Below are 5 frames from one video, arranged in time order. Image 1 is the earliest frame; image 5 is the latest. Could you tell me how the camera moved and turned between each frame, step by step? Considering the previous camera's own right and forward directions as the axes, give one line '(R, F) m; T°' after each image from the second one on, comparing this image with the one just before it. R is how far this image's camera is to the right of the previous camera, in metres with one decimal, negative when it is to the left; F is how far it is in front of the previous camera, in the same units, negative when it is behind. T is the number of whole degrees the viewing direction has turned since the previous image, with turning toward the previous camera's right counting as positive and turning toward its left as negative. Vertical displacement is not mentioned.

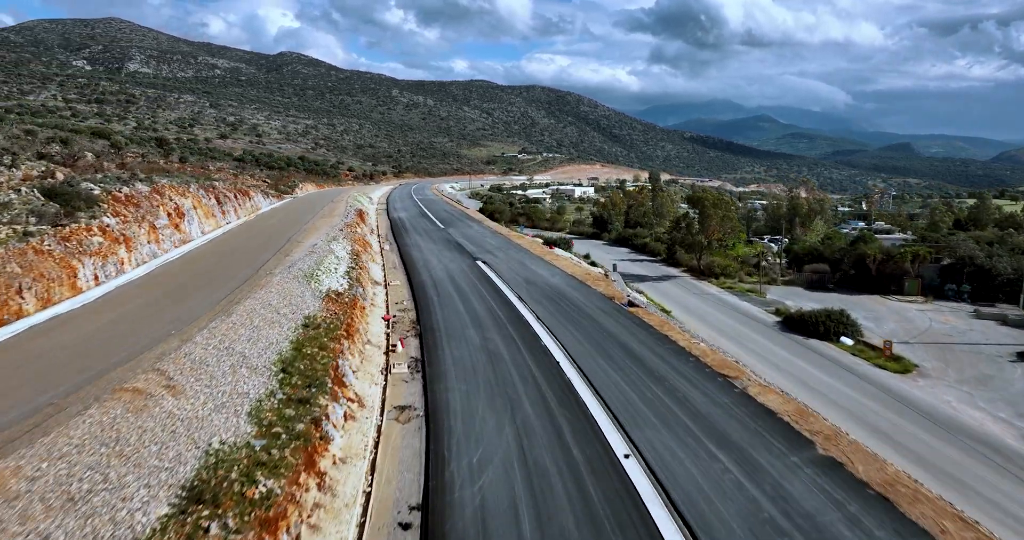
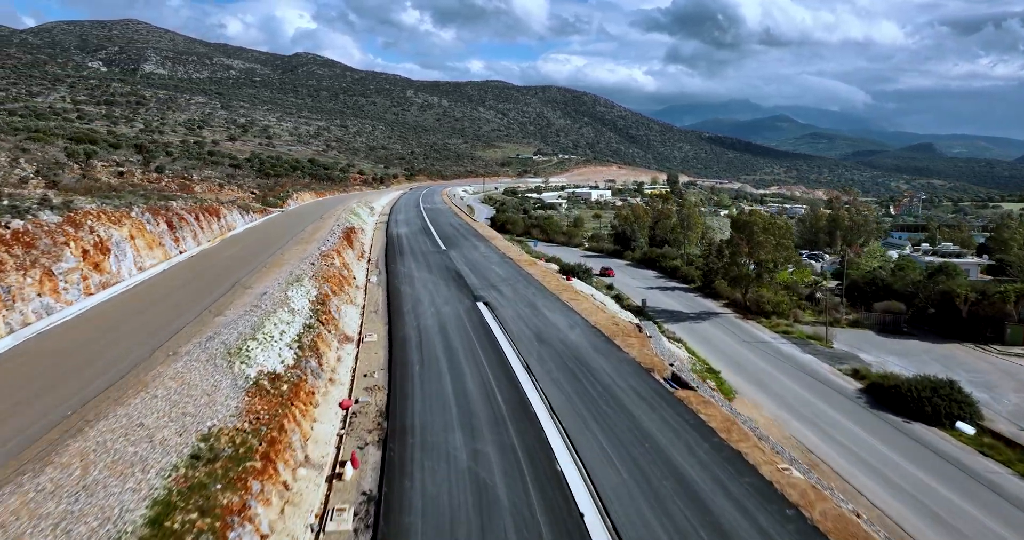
(+0.1, +3.4) m; -1°
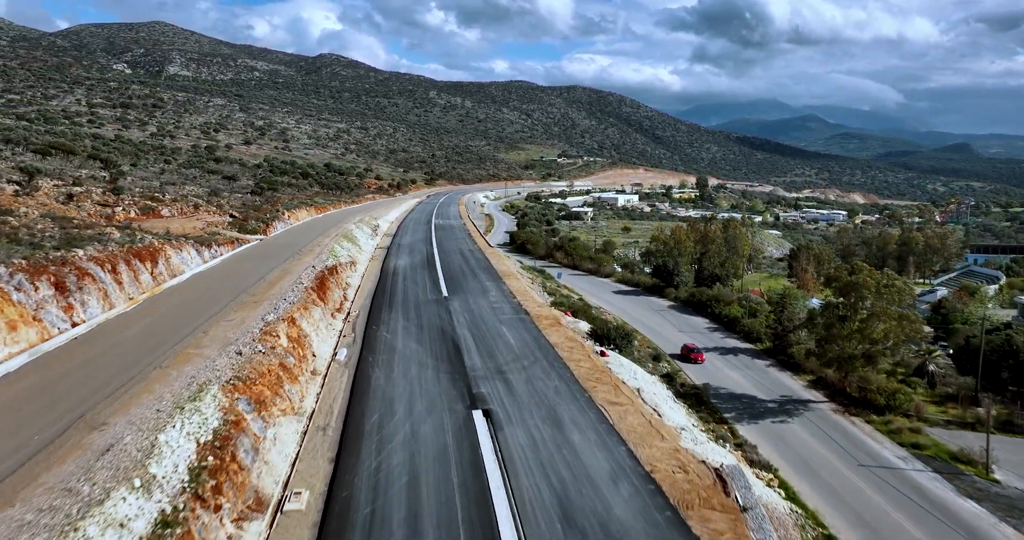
(+0.2, +4.7) m; -2°
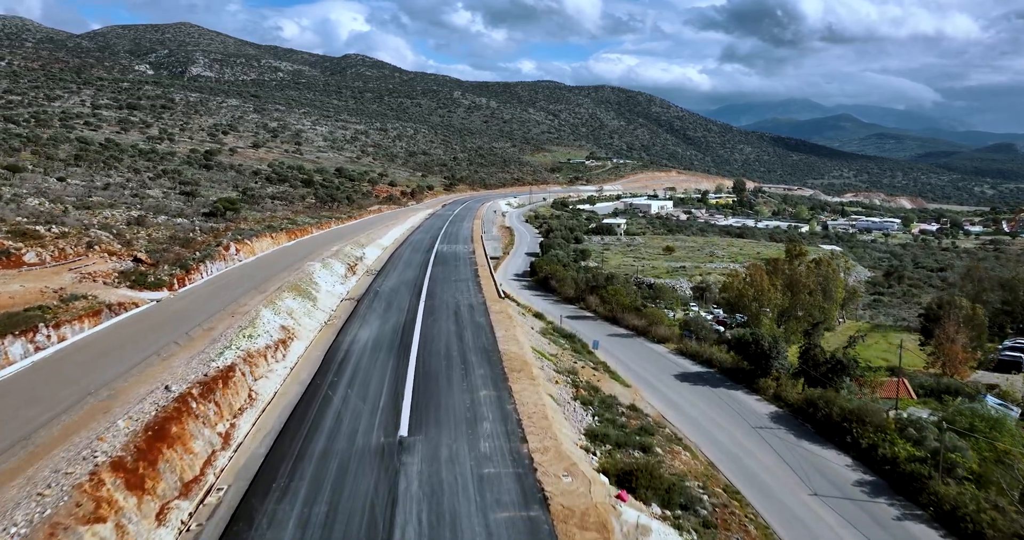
(+0.3, +8.3) m; -2°
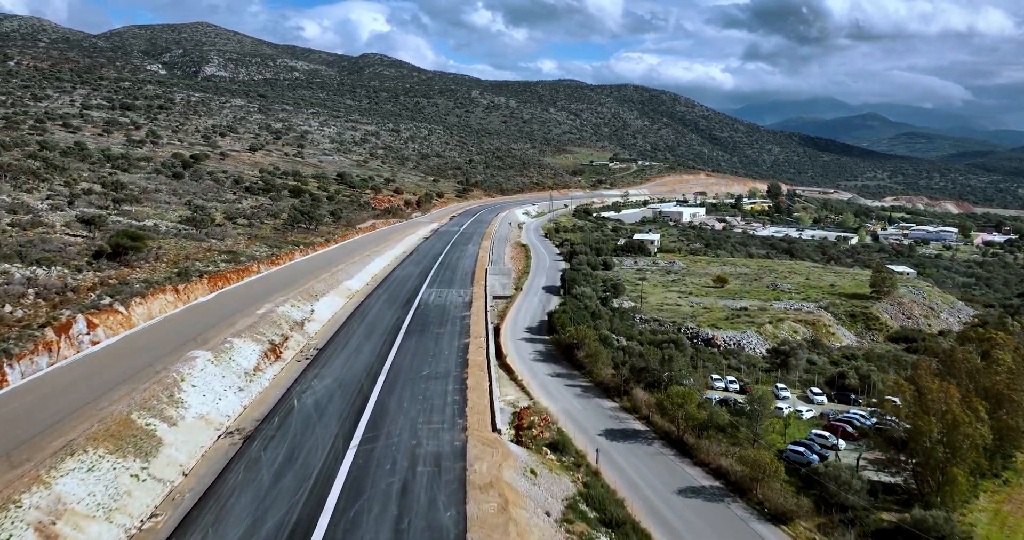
(+0.3, +9.4) m; -2°
